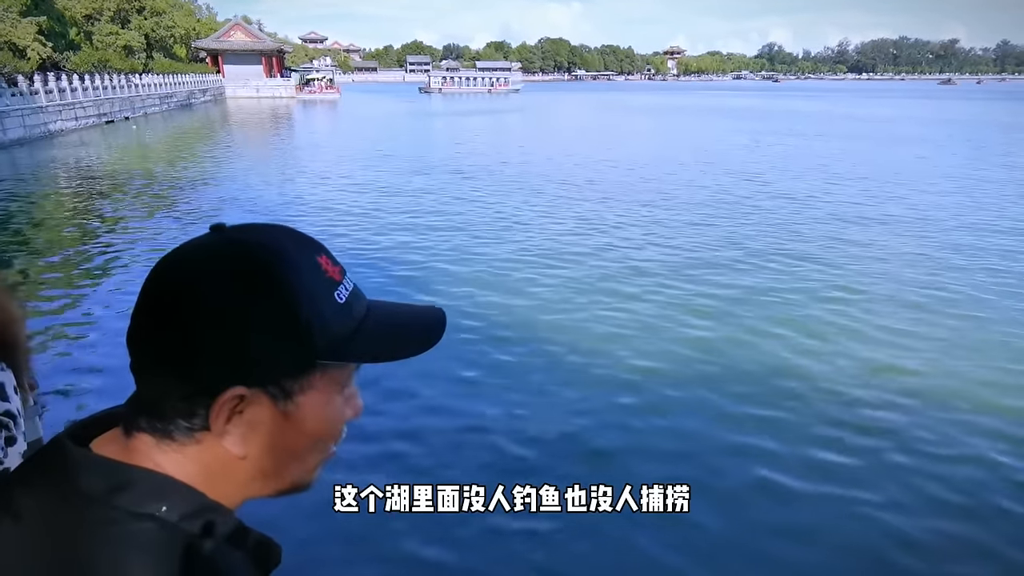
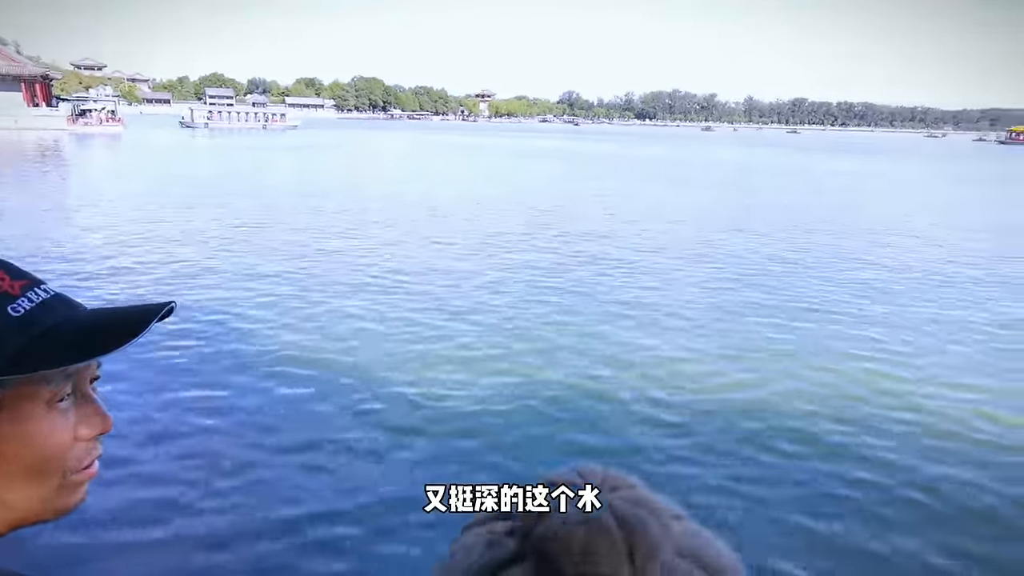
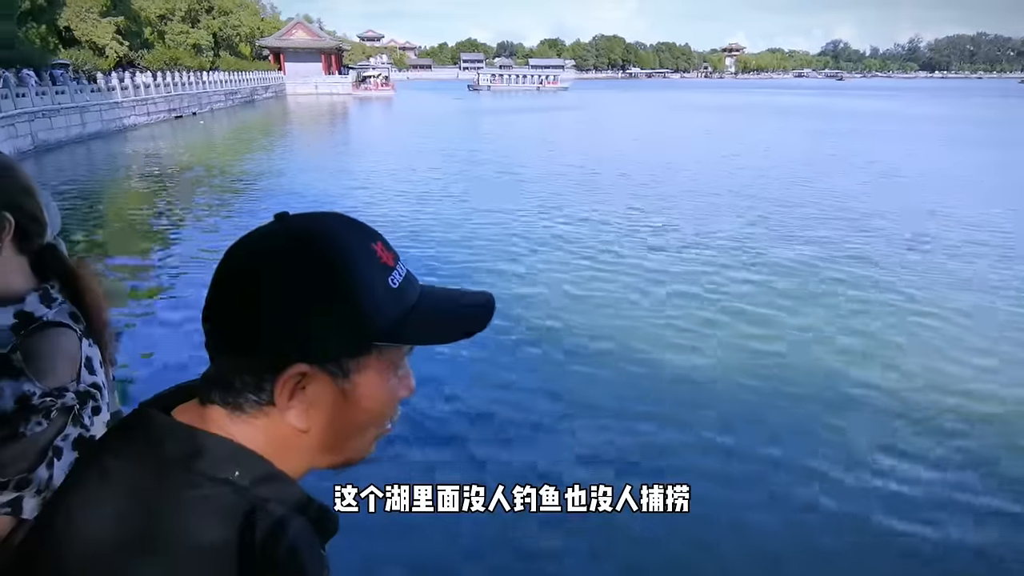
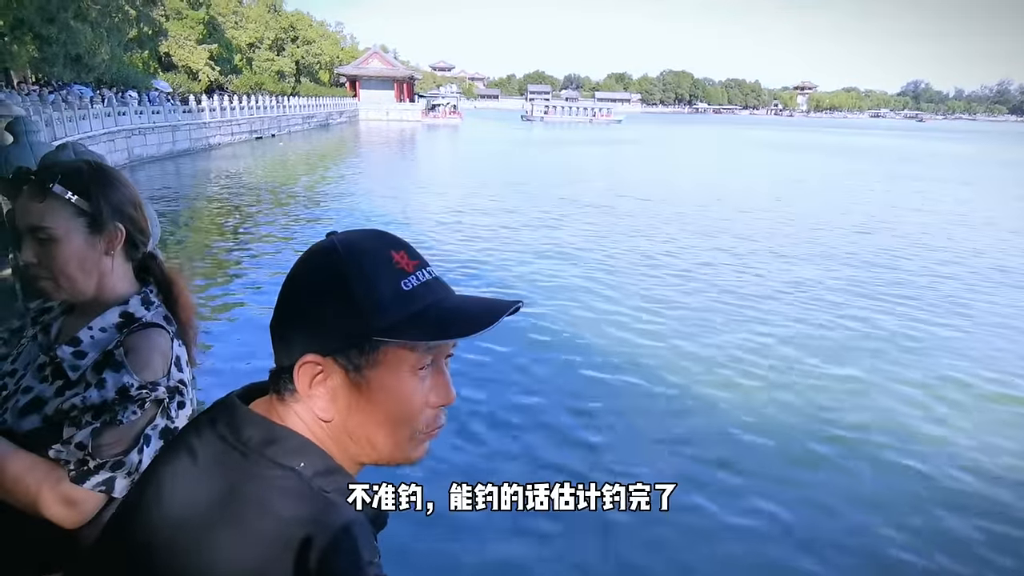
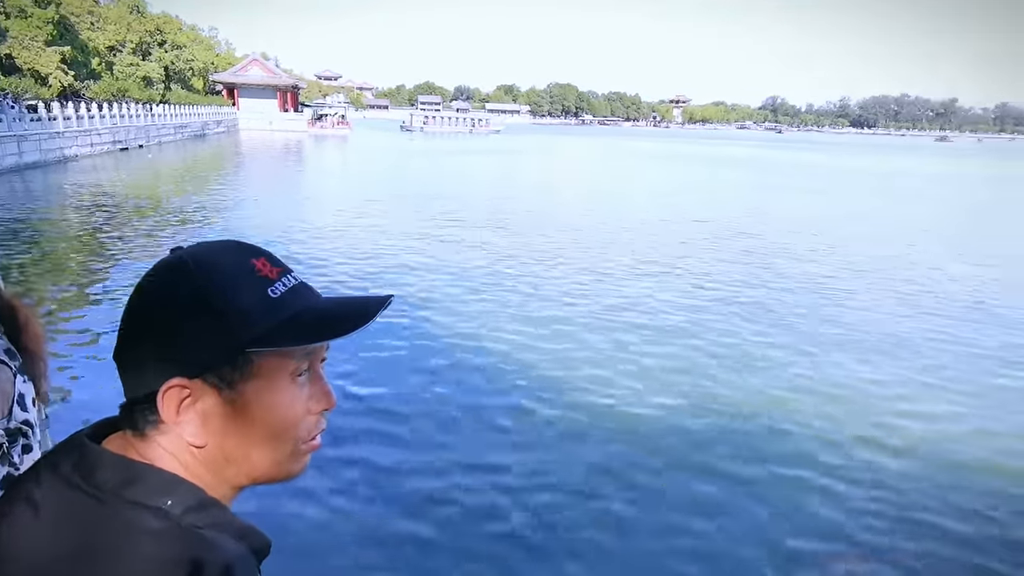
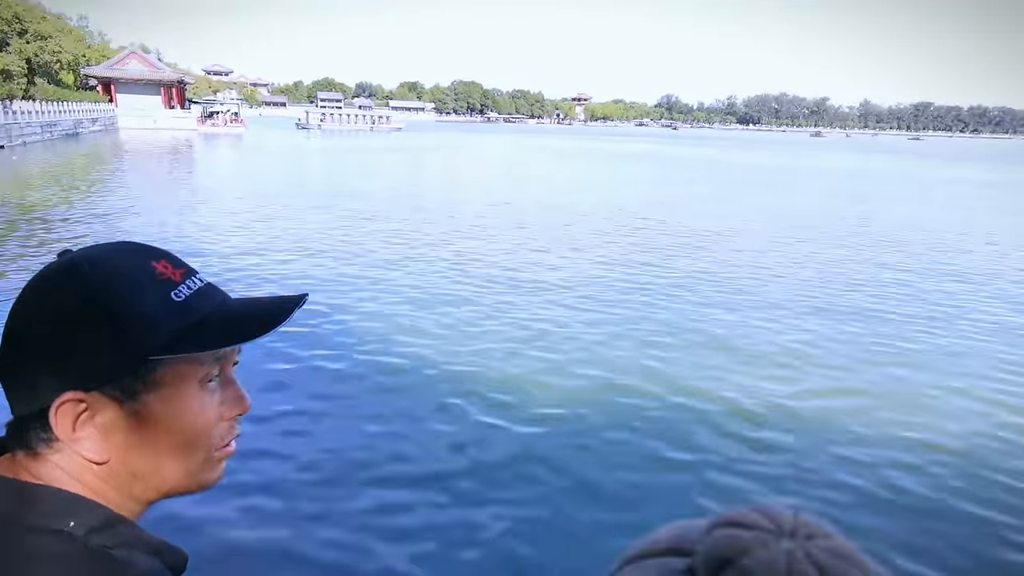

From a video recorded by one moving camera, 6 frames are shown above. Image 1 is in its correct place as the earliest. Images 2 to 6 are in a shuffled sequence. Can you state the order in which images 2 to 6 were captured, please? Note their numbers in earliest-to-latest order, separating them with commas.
3, 4, 5, 6, 2
